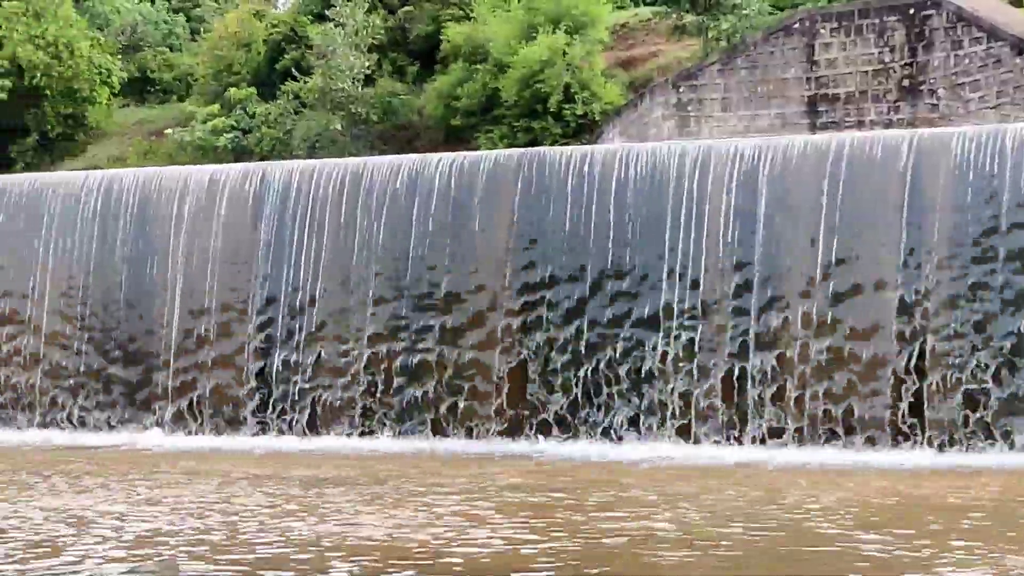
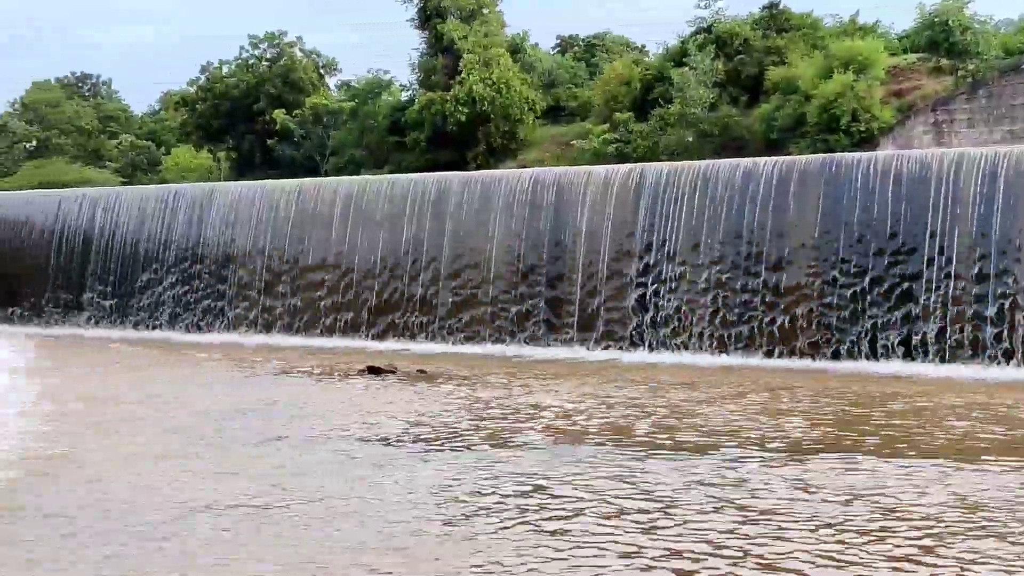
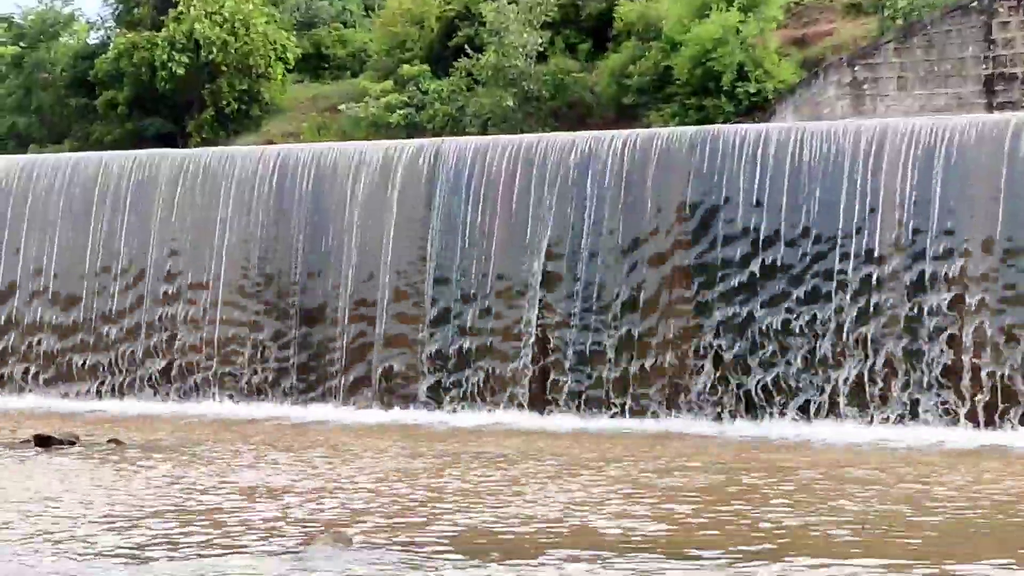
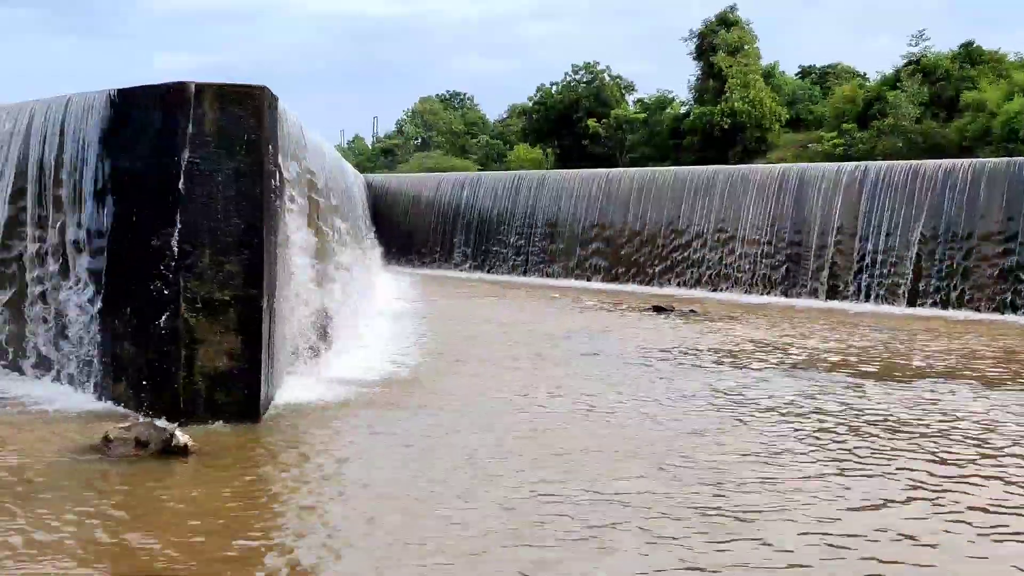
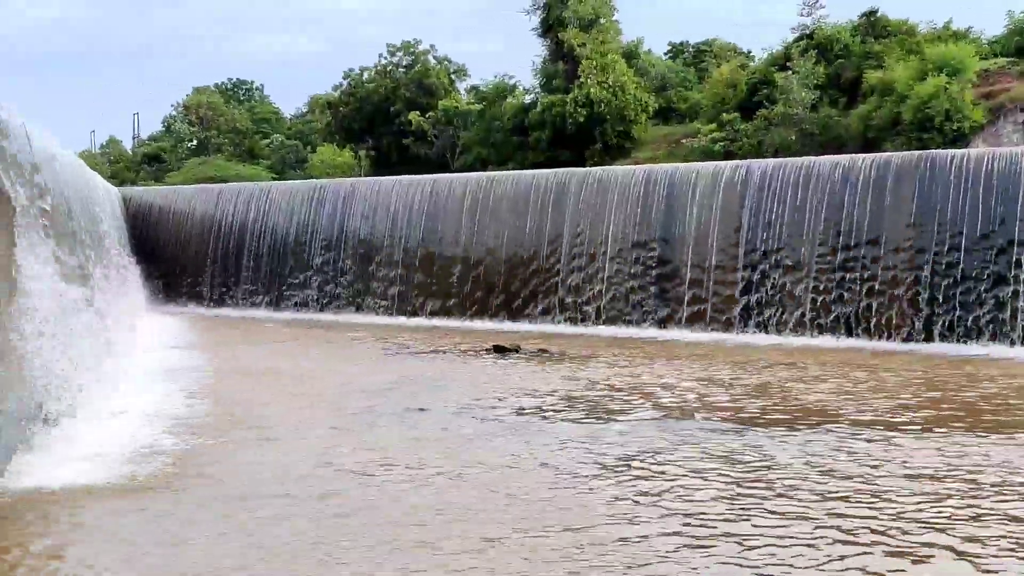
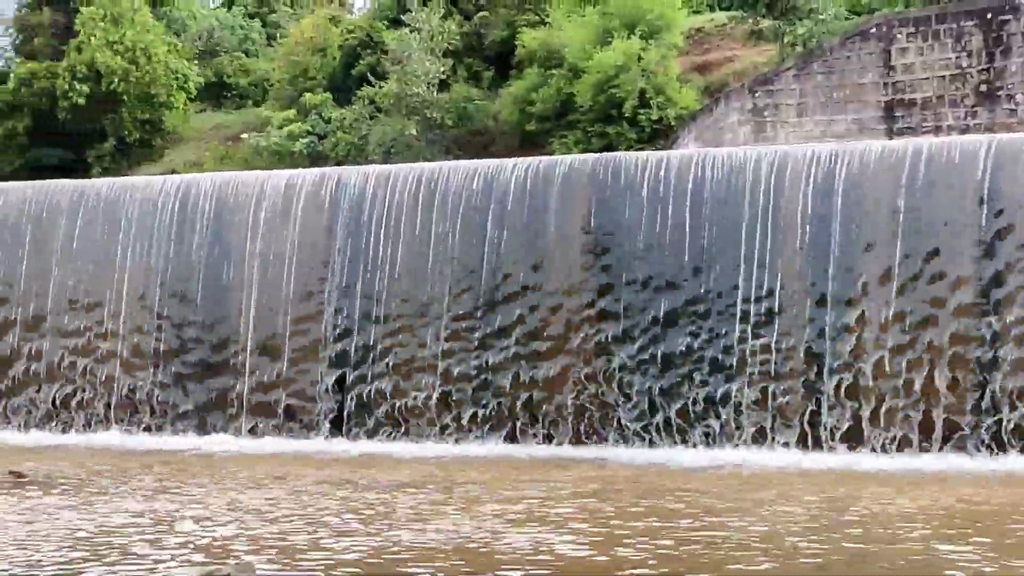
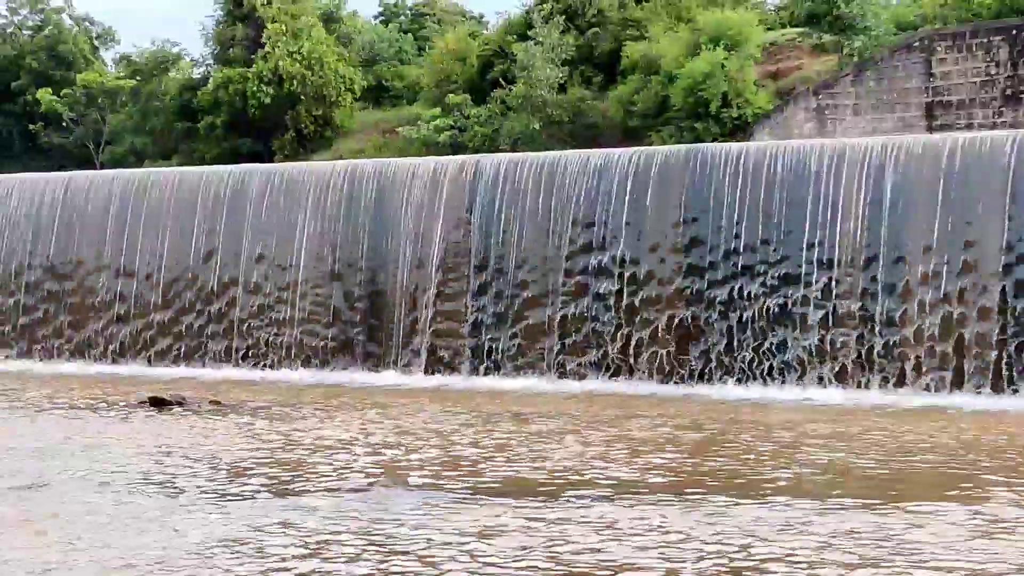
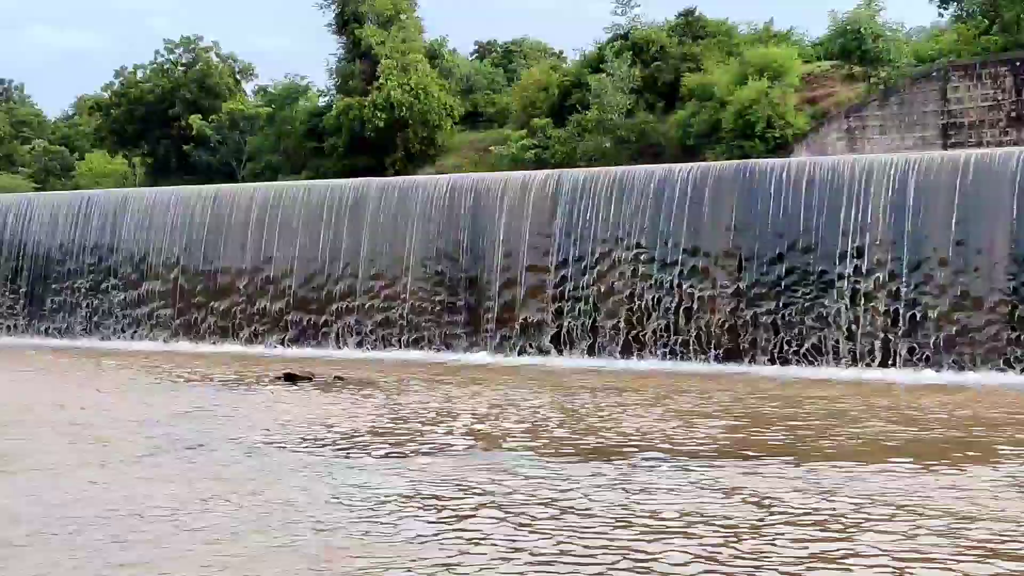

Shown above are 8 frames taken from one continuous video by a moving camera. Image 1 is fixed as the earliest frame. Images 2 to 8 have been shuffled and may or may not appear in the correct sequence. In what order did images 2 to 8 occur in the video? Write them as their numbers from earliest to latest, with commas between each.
6, 3, 7, 8, 2, 5, 4
